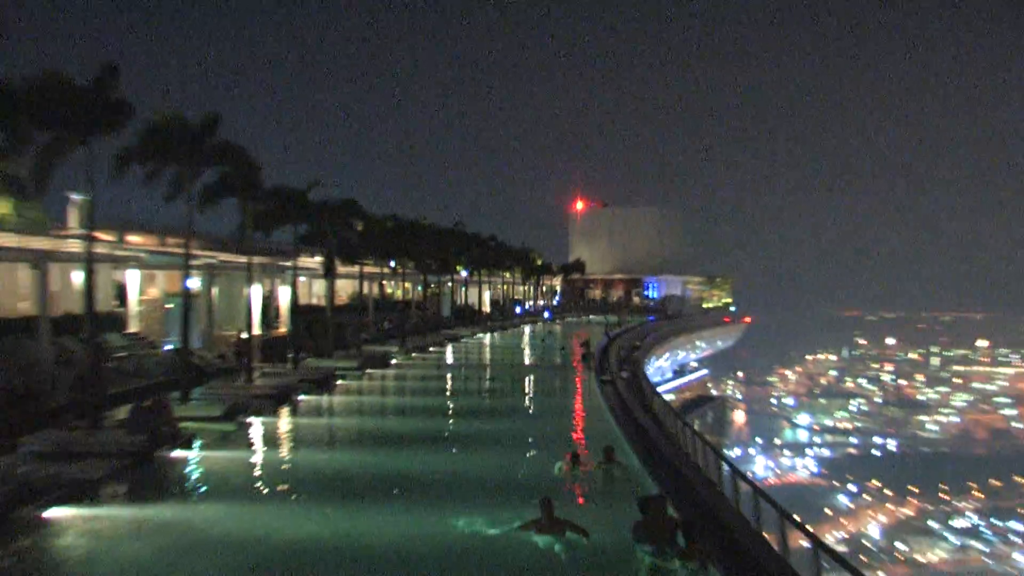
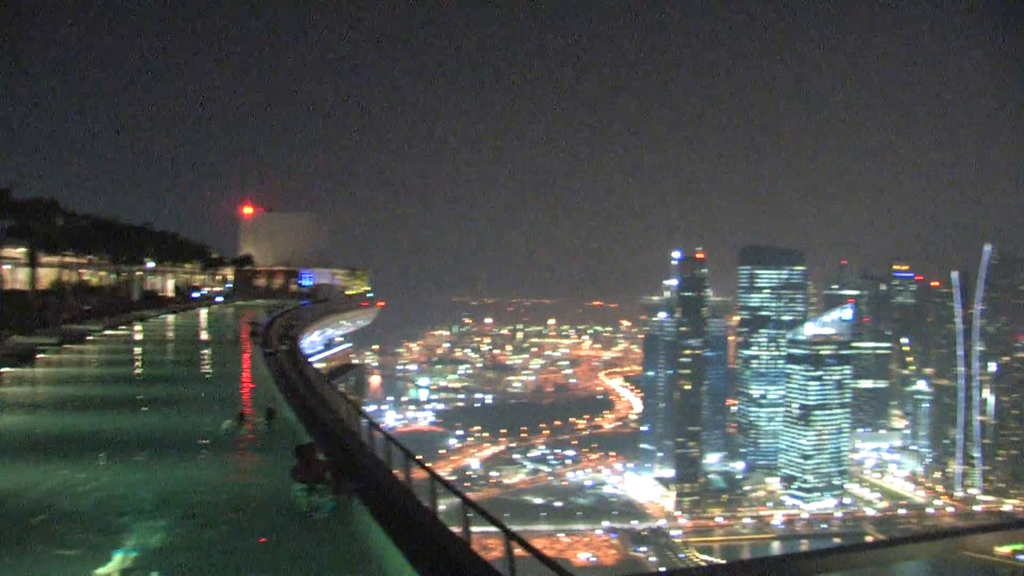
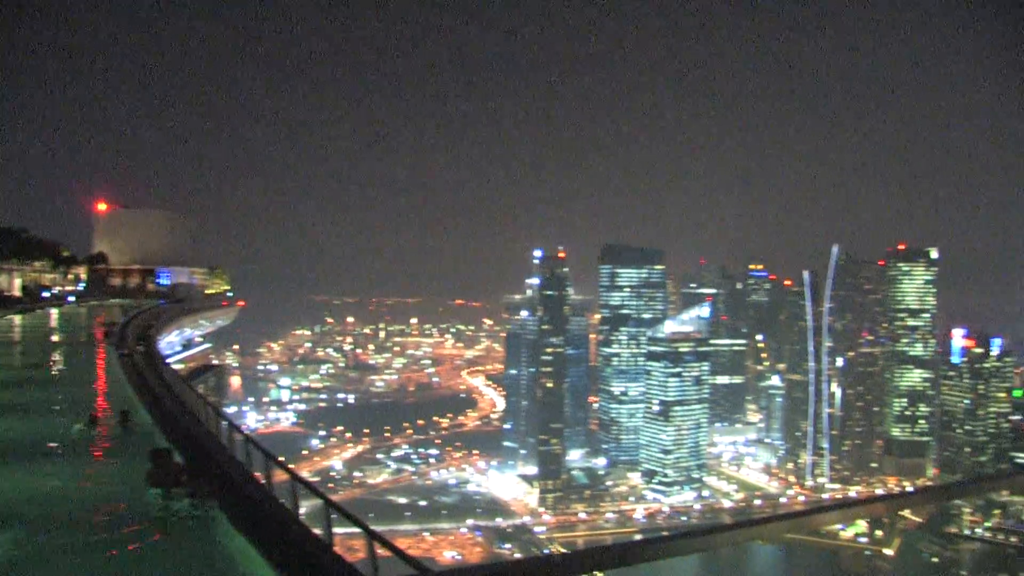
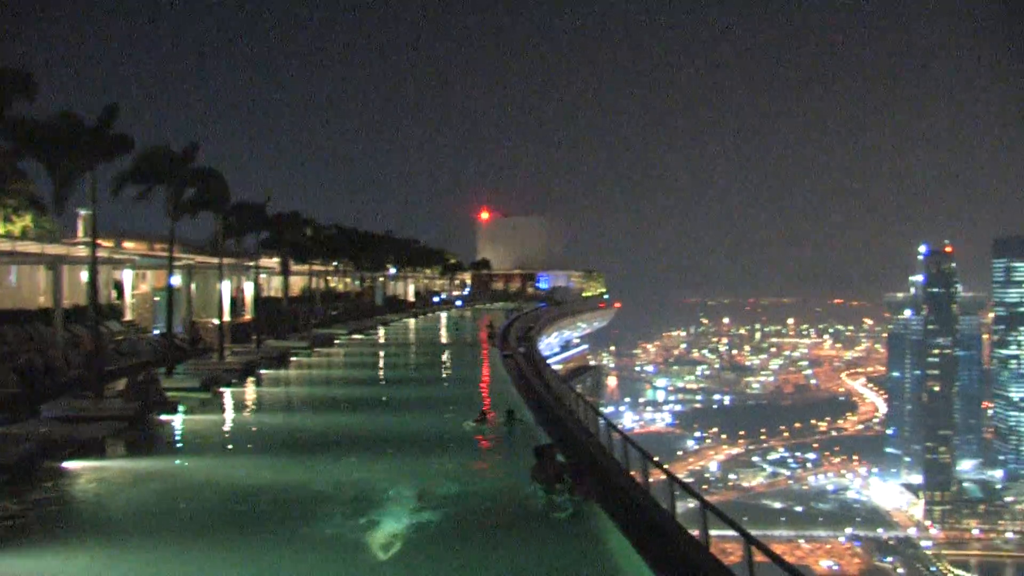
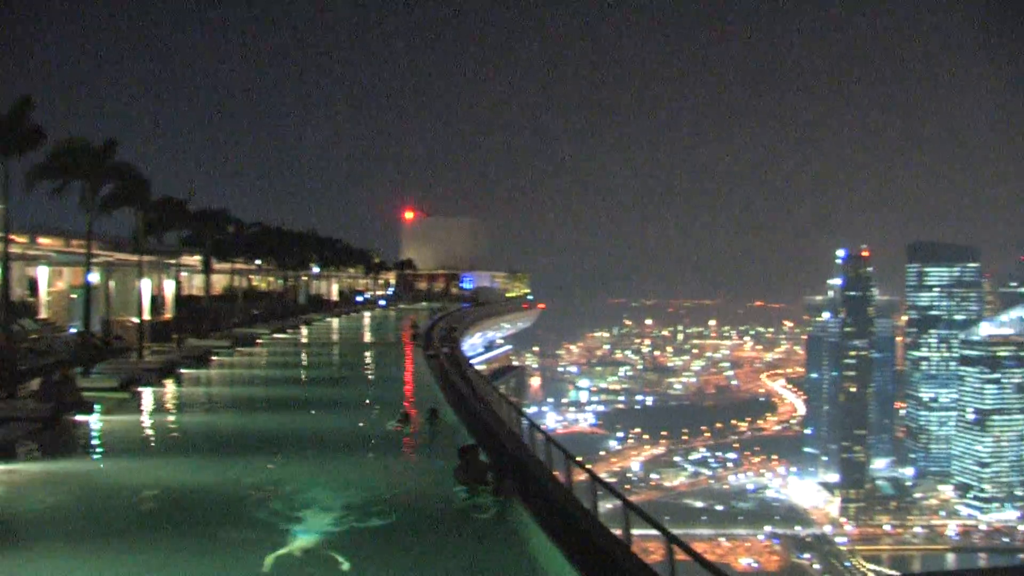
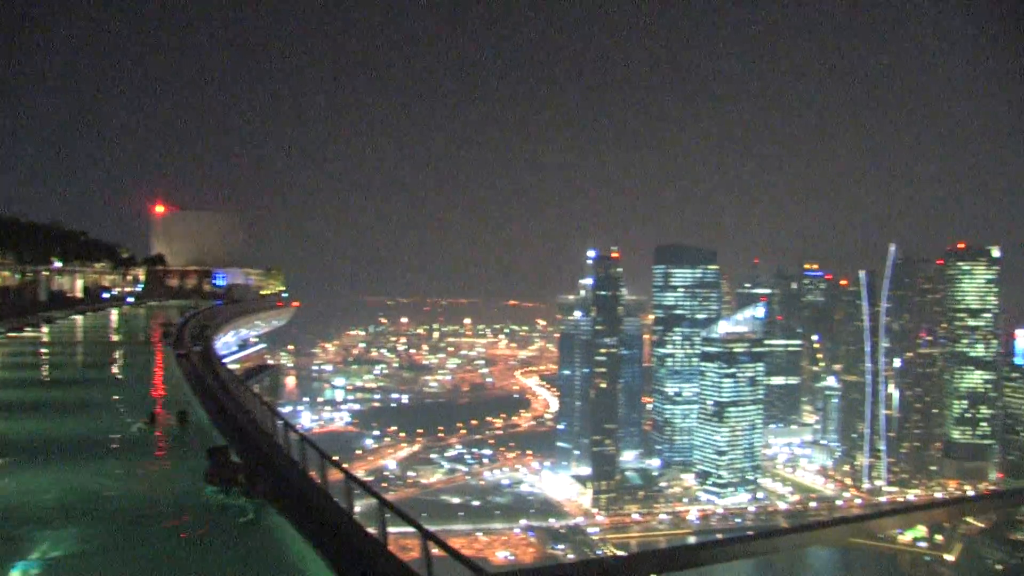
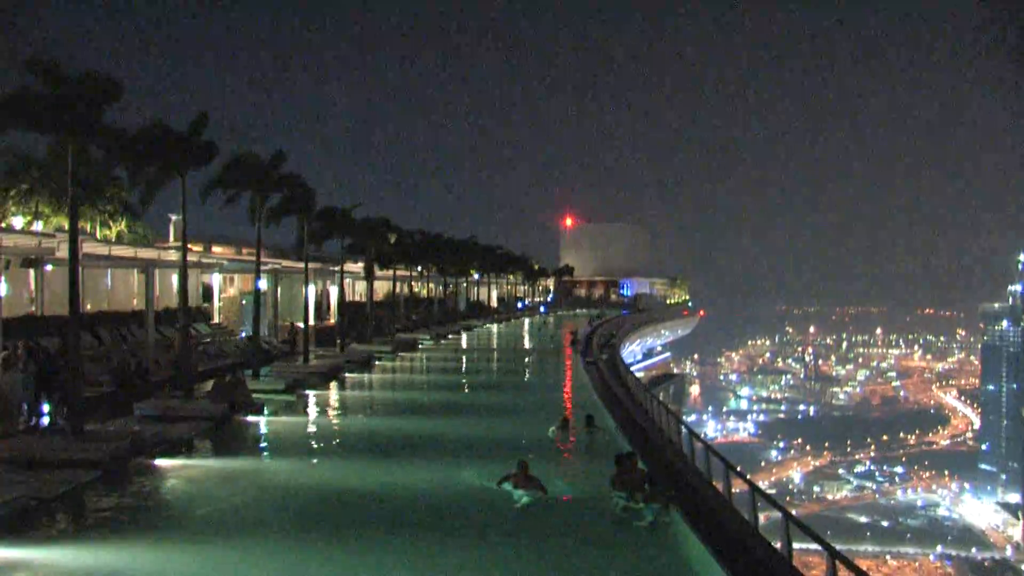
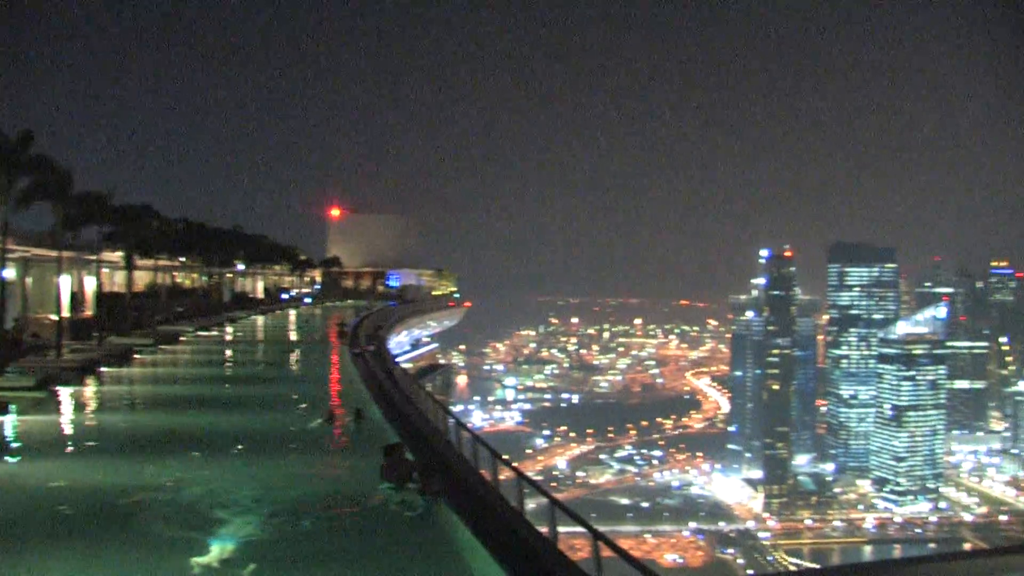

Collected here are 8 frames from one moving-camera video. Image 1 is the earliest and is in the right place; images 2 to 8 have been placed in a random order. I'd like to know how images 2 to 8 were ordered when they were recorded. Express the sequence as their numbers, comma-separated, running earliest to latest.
7, 4, 5, 8, 2, 6, 3
